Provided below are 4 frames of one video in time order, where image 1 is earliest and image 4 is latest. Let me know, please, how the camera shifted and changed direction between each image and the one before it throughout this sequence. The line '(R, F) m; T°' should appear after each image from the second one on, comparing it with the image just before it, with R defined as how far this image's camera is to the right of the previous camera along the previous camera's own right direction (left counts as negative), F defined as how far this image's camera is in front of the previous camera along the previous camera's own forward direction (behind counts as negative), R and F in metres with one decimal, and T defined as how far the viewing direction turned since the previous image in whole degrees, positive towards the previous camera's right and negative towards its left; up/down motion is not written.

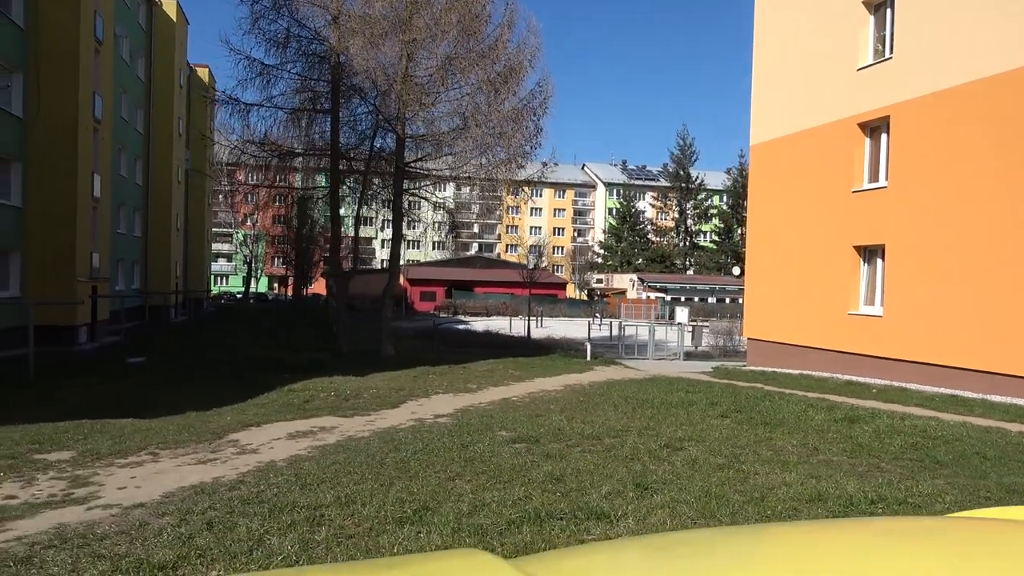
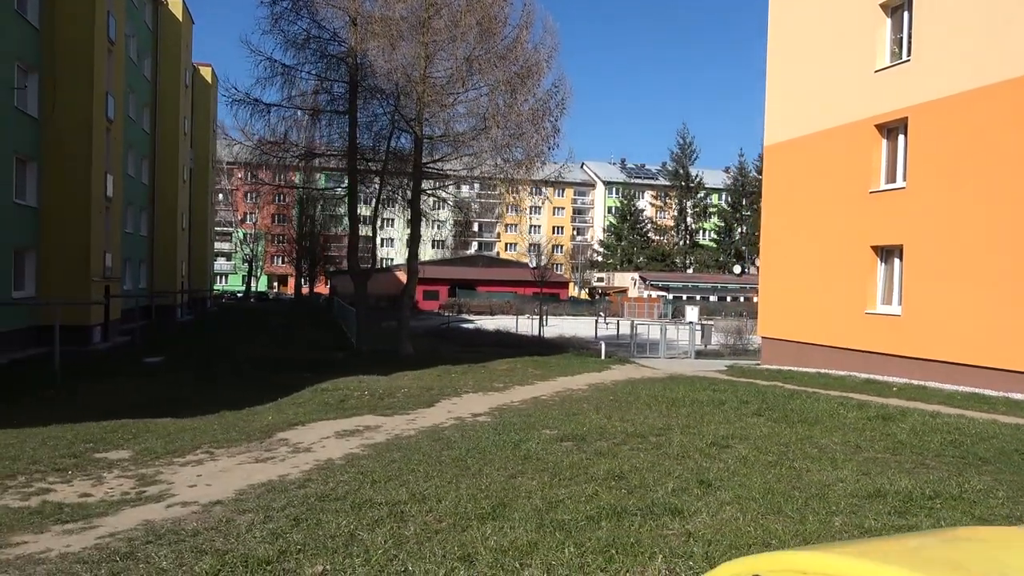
(-0.5, -0.1) m; 0°
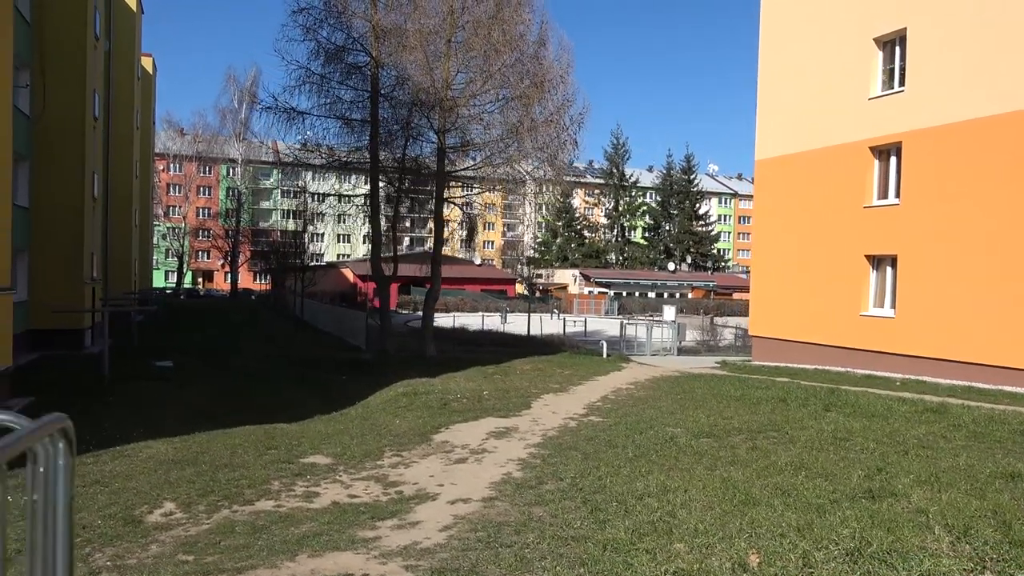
(-2.6, -0.8) m; +7°
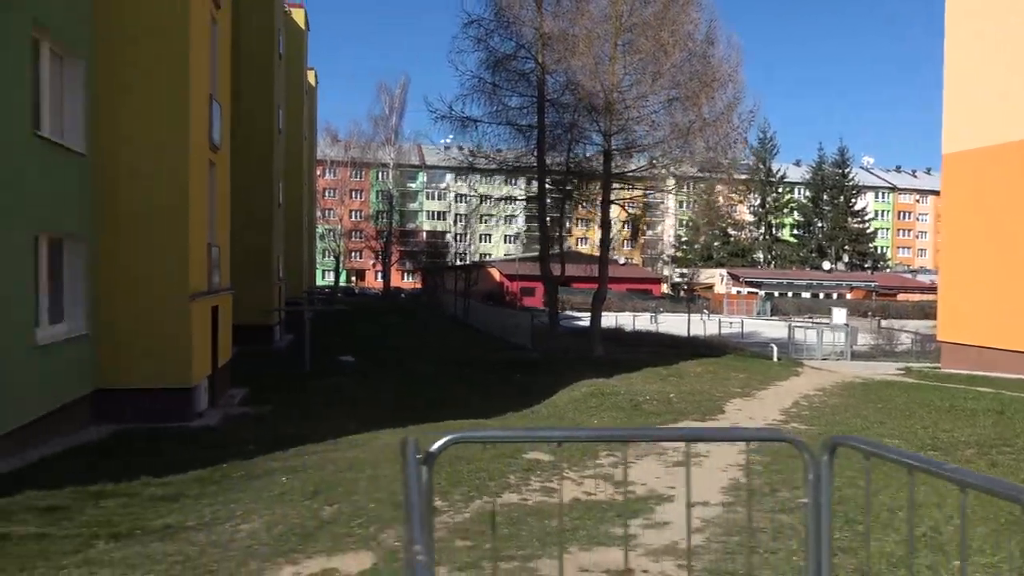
(-0.9, -0.3) m; -10°
